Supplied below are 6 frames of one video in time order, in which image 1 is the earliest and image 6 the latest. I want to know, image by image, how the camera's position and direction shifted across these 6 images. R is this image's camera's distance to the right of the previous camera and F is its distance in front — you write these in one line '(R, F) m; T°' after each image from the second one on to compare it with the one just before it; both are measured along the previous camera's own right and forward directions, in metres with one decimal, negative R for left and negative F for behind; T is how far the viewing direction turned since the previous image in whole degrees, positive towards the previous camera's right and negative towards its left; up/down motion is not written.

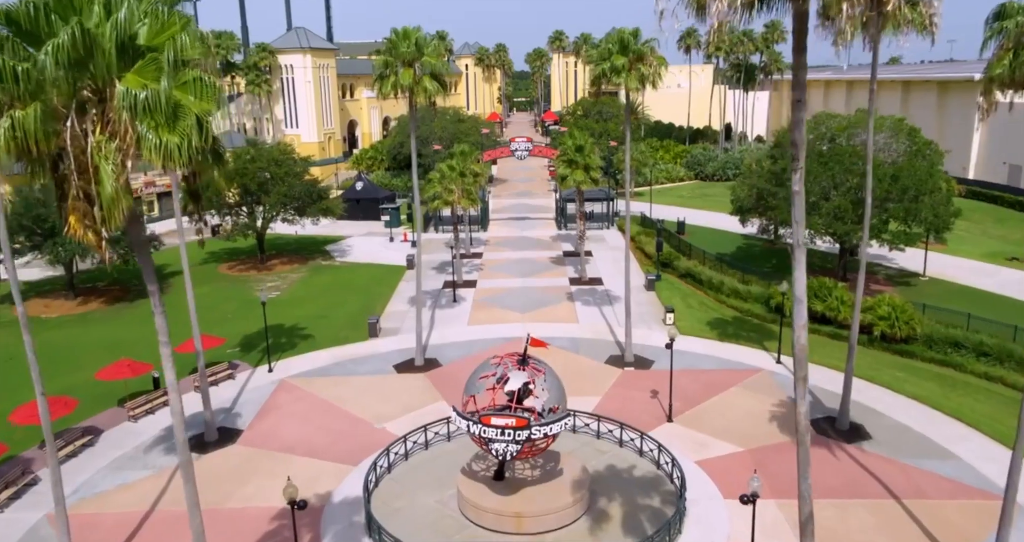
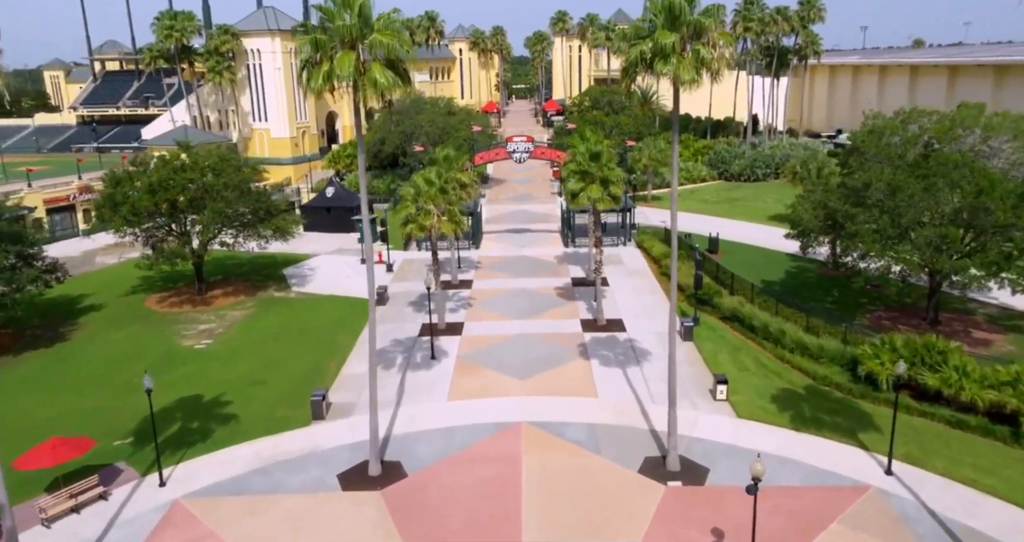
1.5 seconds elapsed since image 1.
(+0.1, +7.0) m; 0°
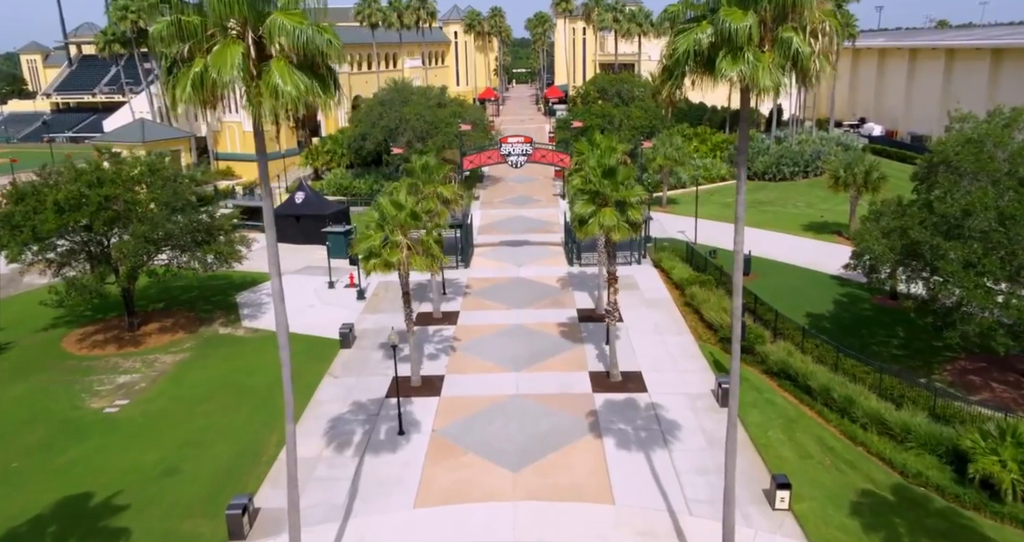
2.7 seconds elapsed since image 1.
(+0.3, +5.1) m; 0°
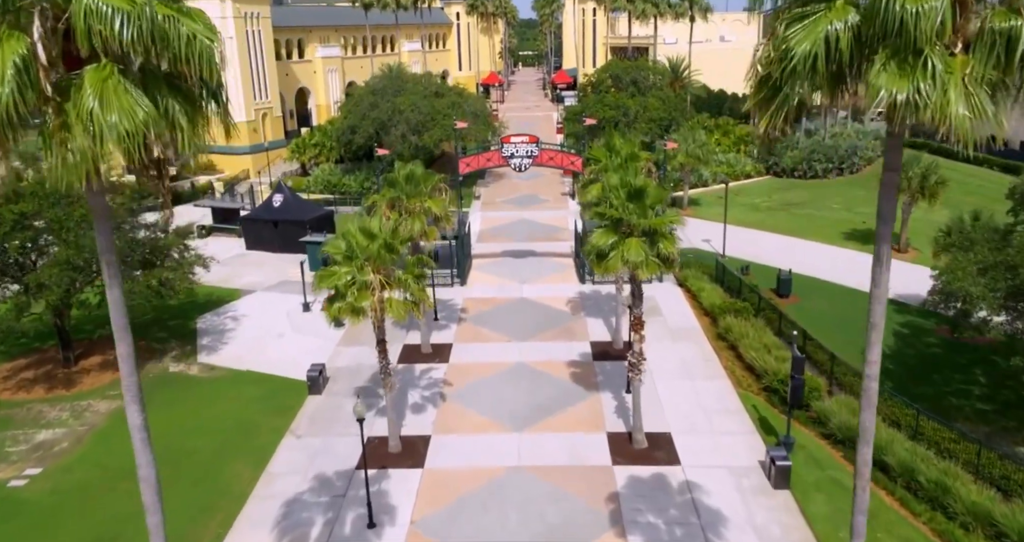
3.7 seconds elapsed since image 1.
(+0.1, +3.8) m; 0°
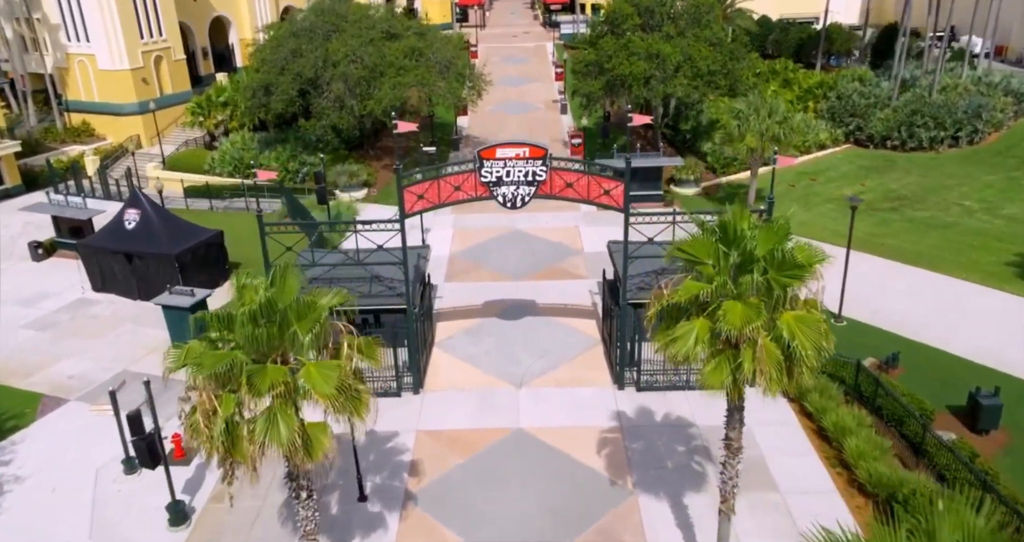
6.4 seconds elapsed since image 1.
(0.0, +11.4) m; +1°
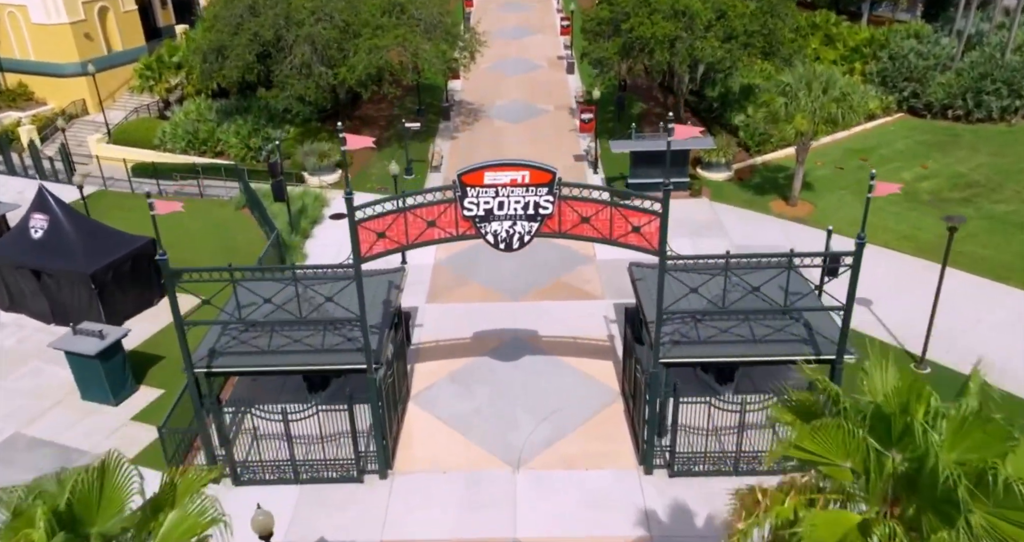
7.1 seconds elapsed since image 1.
(+0.1, +3.9) m; 0°
